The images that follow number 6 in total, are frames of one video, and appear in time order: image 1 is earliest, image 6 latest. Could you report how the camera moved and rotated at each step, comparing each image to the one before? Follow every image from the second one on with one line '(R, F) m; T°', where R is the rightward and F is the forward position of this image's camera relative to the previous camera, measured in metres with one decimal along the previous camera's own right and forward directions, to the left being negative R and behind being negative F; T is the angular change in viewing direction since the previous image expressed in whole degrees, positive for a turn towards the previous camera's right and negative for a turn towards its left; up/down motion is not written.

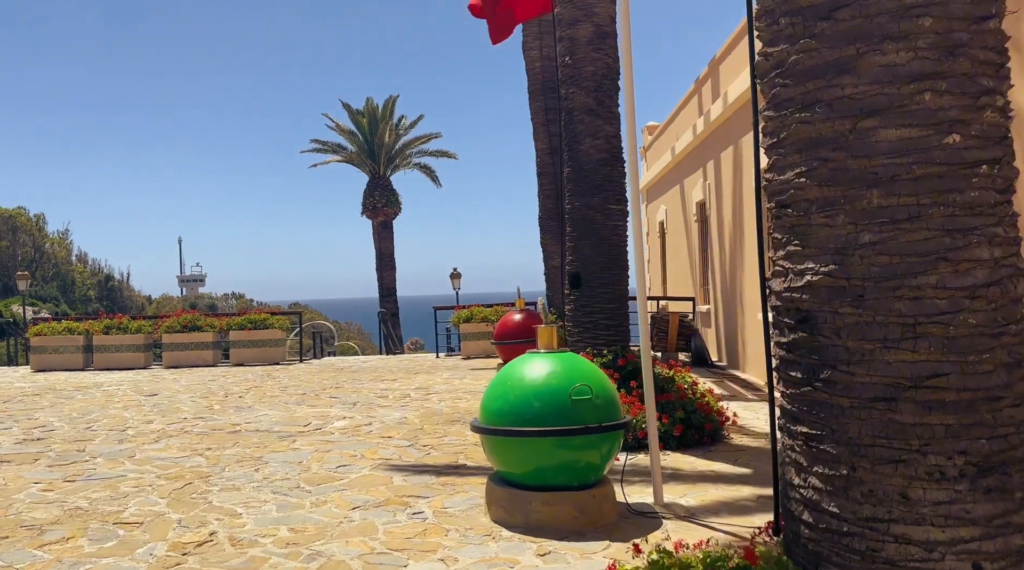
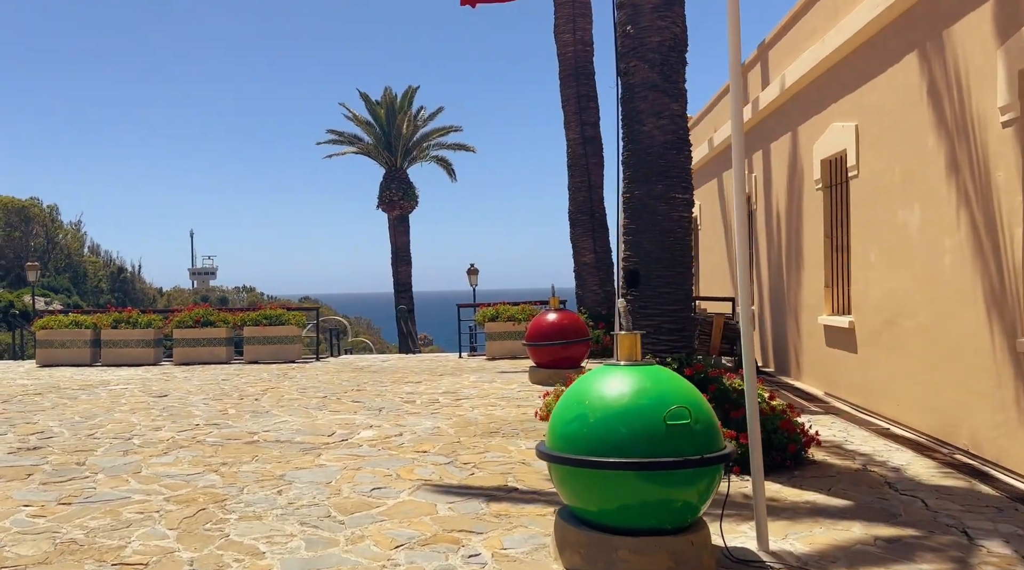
(-0.4, +0.9) m; -1°
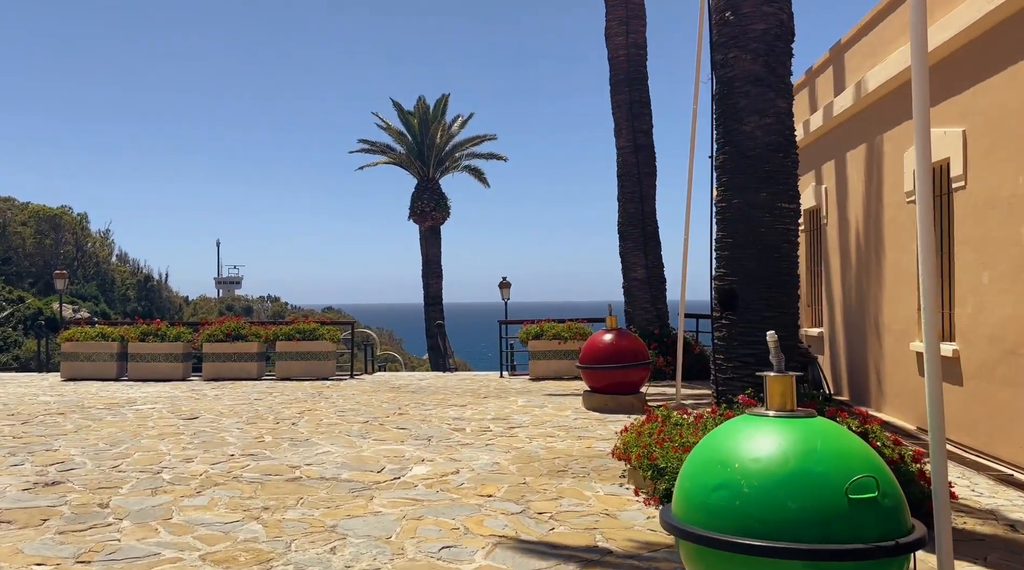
(-0.4, +0.9) m; -1°
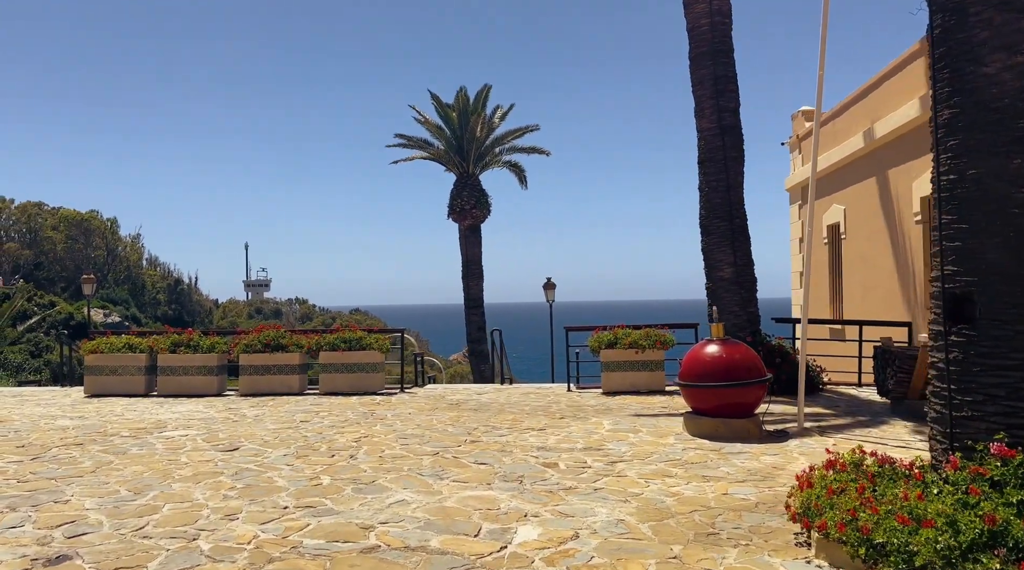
(-0.7, +1.8) m; -2°
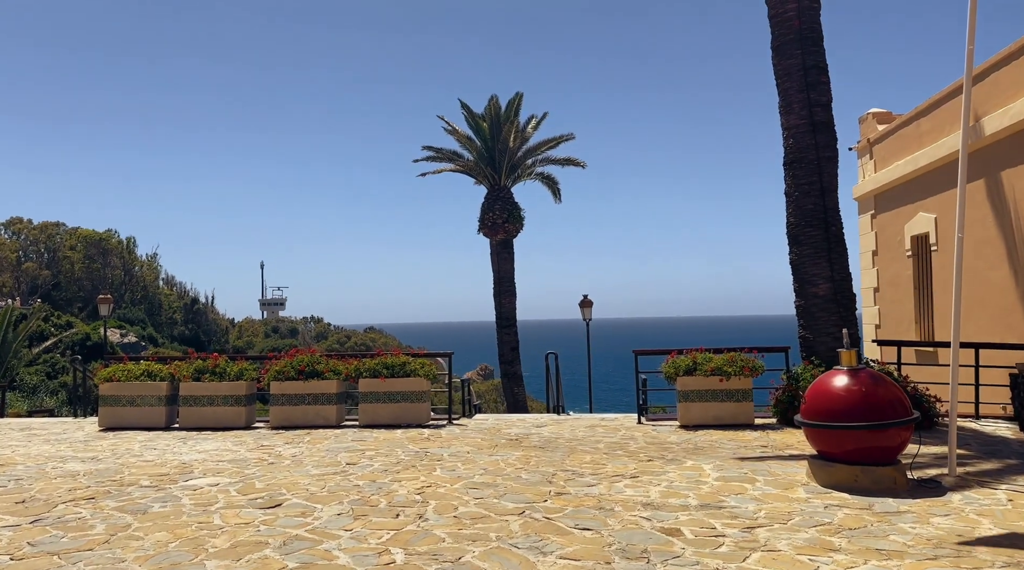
(-0.8, +1.7) m; -1°
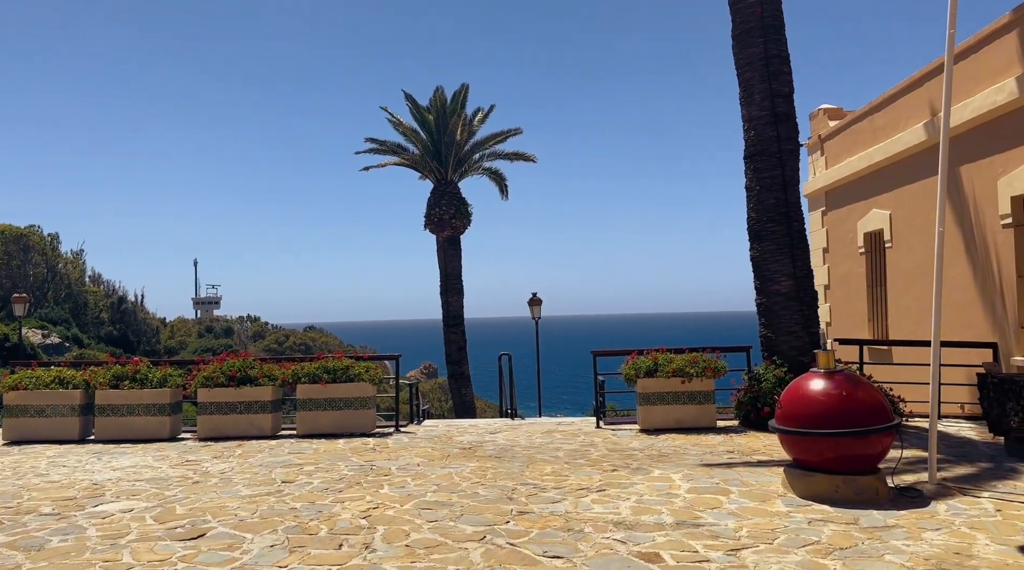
(-0.1, +0.8) m; +4°
